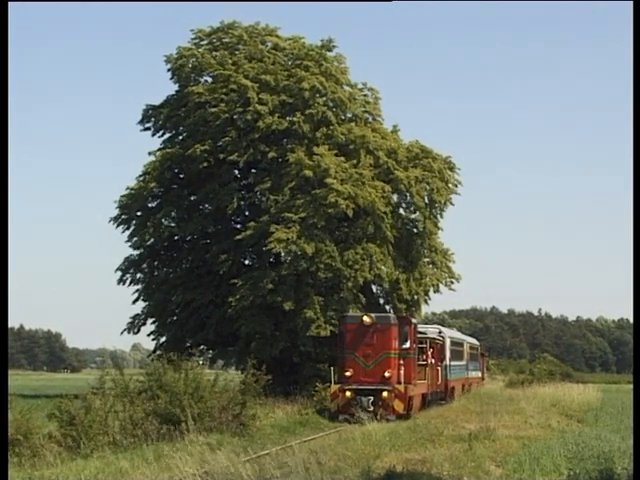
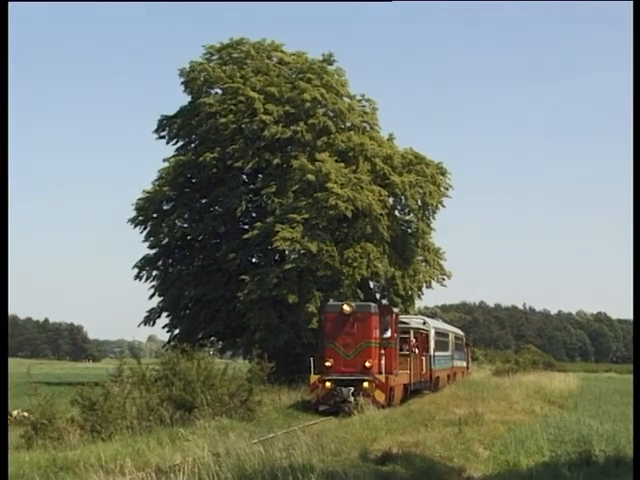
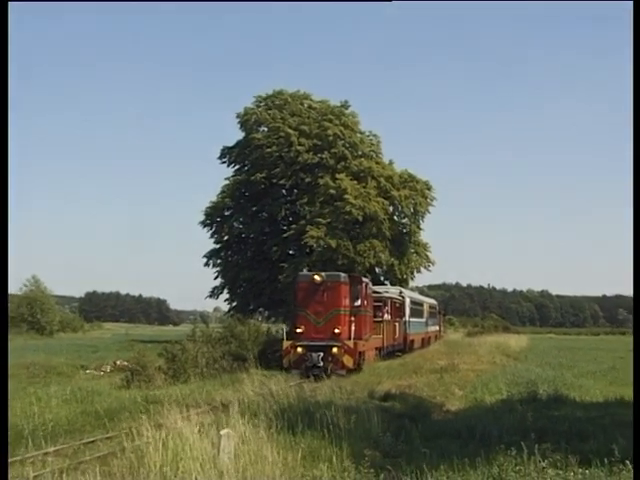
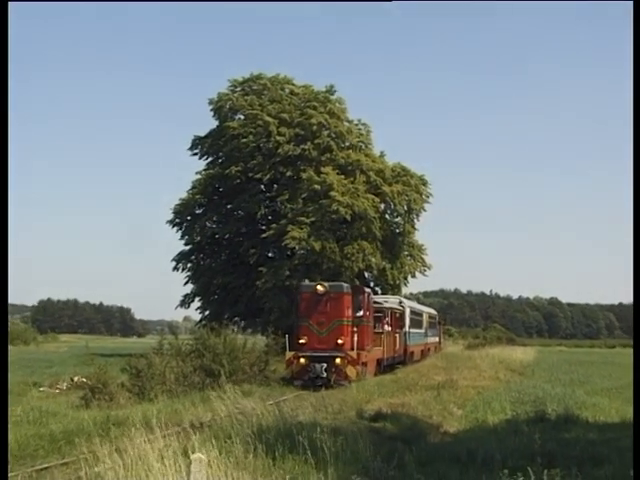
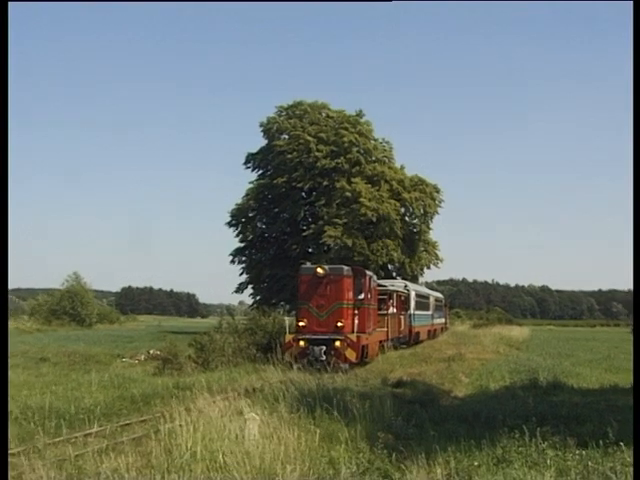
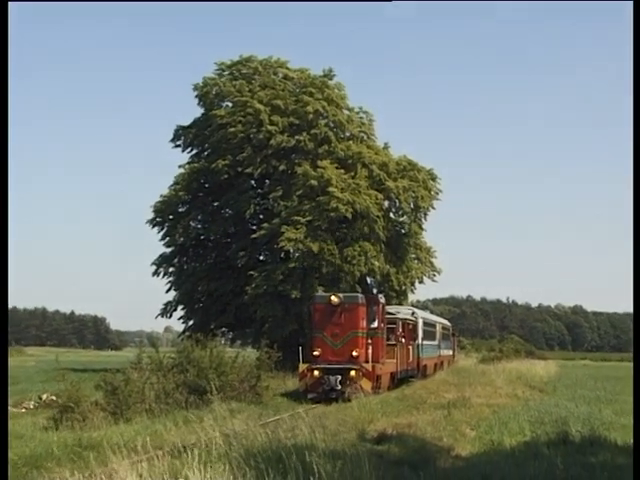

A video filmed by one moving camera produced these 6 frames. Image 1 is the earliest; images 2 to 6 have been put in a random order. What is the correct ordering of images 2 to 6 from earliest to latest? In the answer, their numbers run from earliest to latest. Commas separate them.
2, 6, 4, 3, 5
